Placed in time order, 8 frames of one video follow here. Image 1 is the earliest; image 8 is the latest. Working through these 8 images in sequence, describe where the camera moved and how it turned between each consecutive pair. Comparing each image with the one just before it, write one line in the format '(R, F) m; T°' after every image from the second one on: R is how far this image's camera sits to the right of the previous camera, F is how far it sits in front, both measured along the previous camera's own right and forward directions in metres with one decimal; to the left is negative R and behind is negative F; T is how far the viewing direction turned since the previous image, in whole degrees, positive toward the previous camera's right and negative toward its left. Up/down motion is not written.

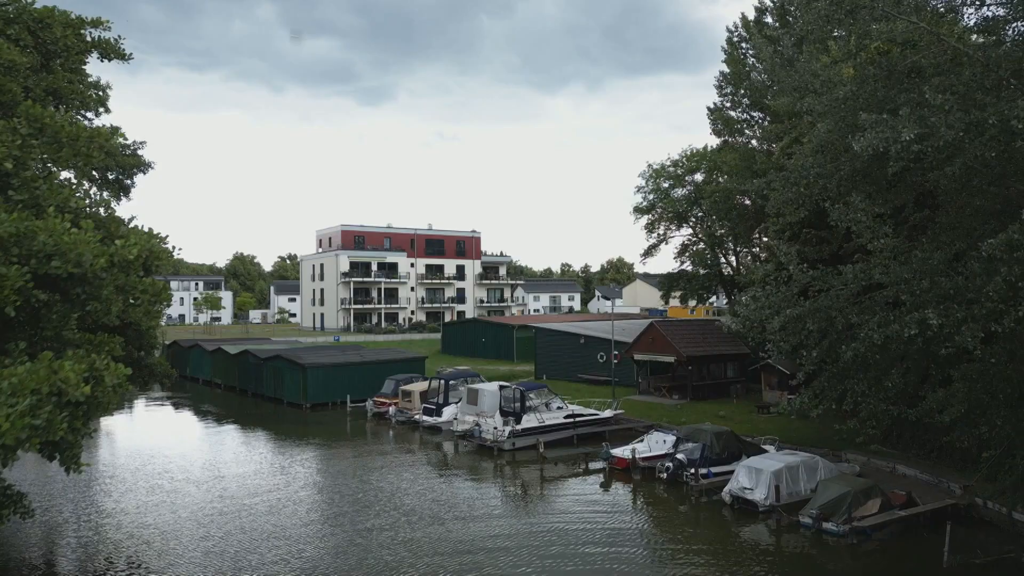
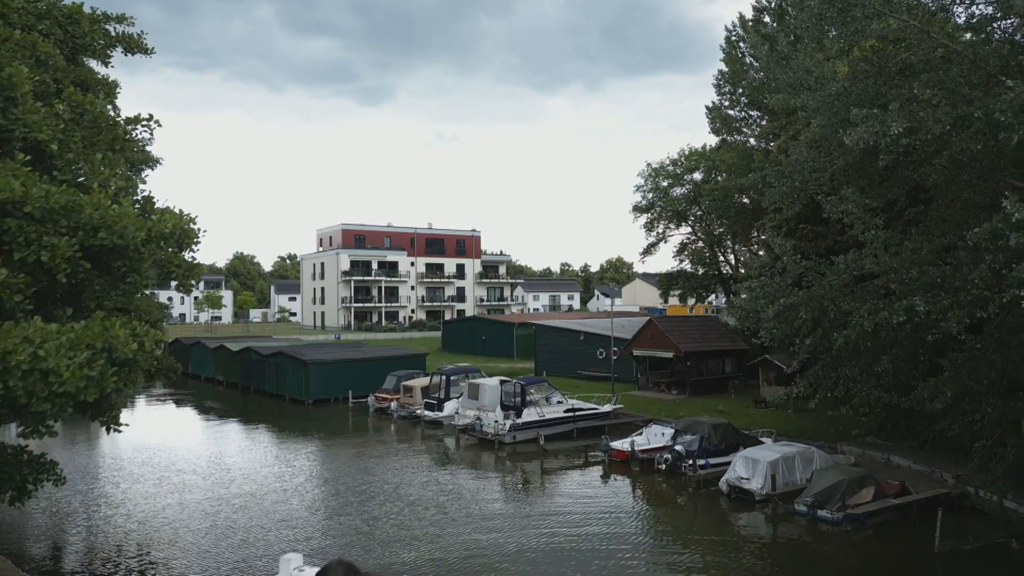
(-0.1, -0.4) m; 0°
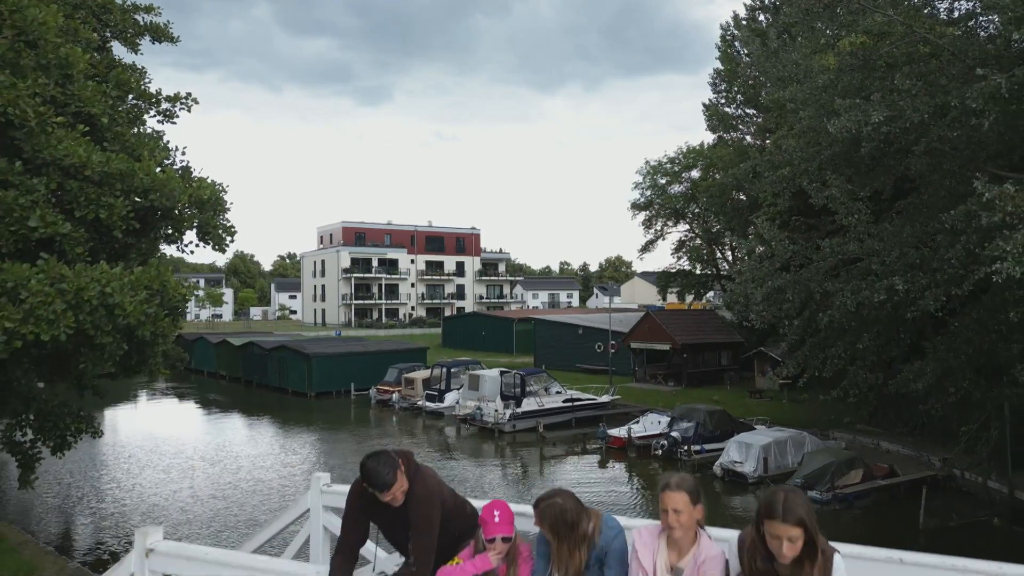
(0.0, -0.6) m; 0°
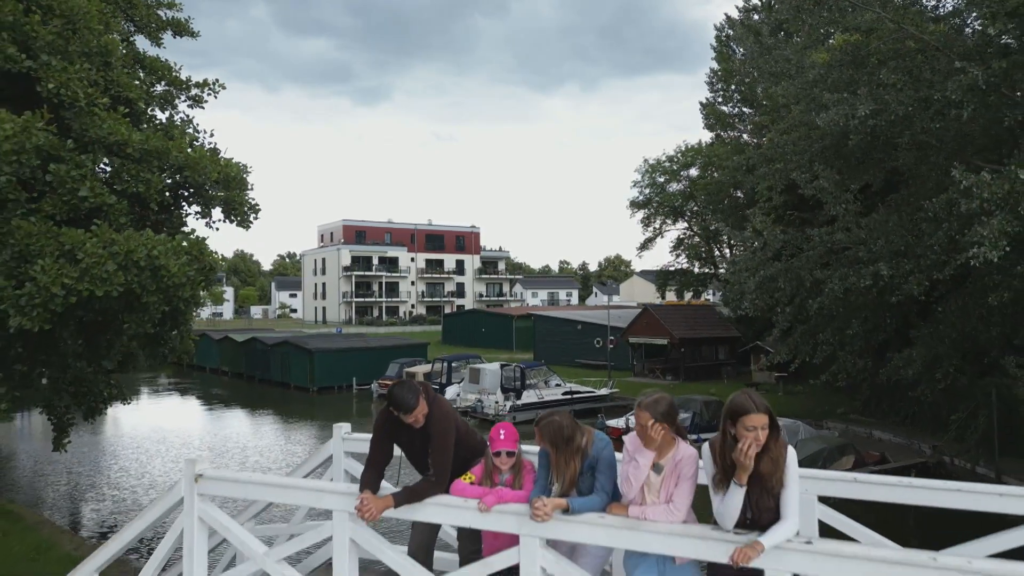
(0.0, -0.5) m; 0°
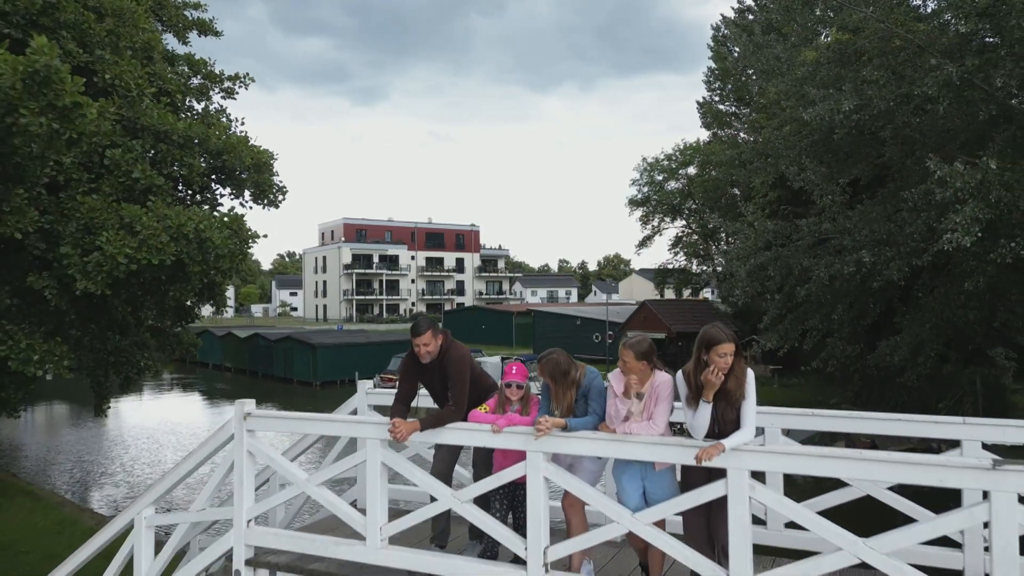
(0.0, -0.6) m; 0°
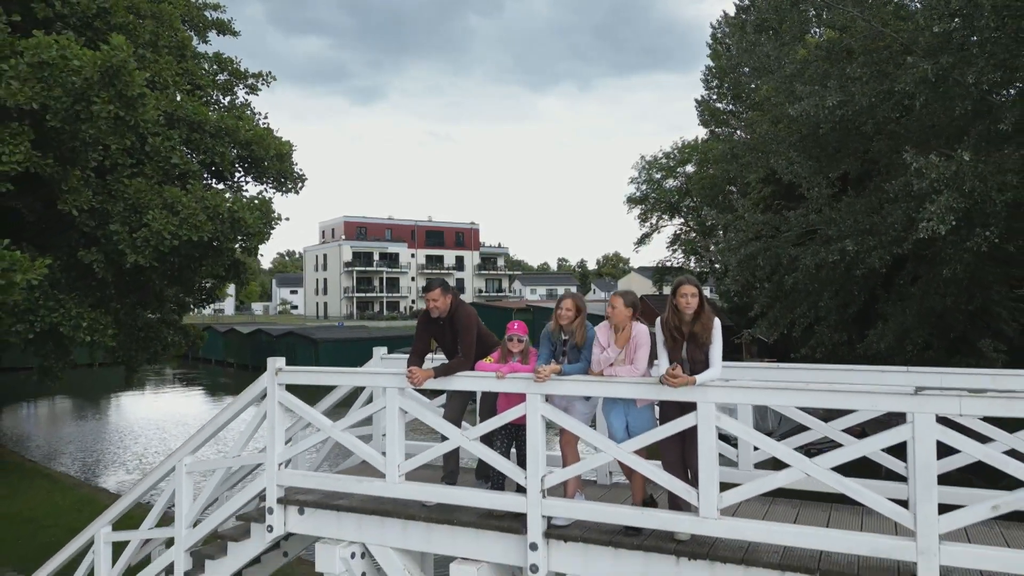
(0.0, -0.6) m; 0°
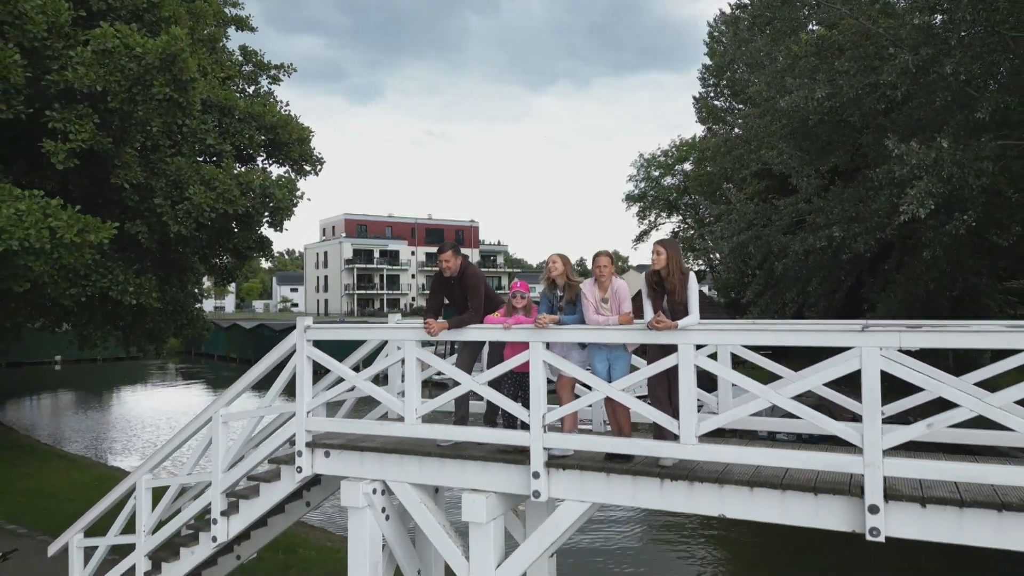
(0.0, -0.6) m; 0°
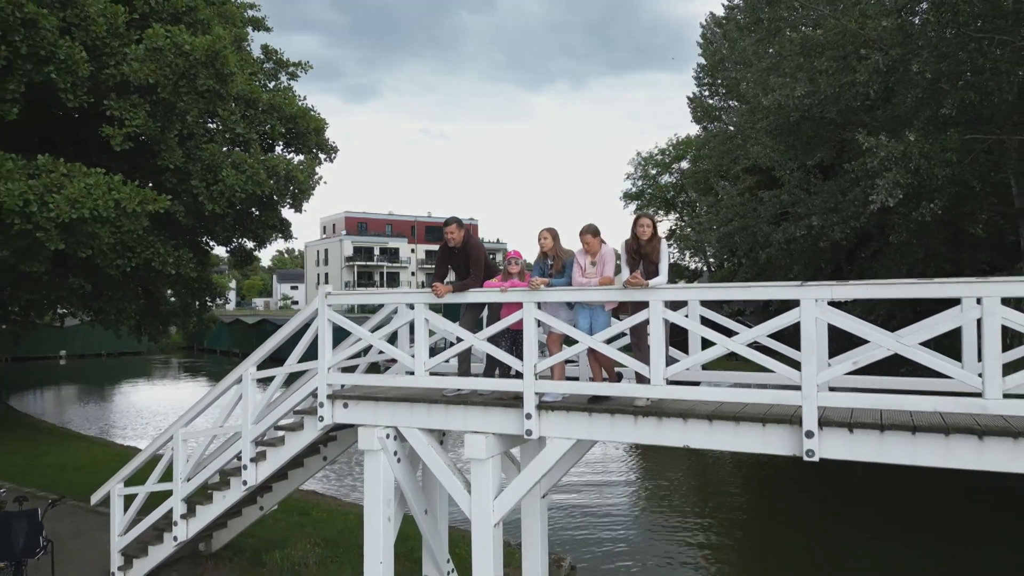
(0.0, -0.8) m; 0°
